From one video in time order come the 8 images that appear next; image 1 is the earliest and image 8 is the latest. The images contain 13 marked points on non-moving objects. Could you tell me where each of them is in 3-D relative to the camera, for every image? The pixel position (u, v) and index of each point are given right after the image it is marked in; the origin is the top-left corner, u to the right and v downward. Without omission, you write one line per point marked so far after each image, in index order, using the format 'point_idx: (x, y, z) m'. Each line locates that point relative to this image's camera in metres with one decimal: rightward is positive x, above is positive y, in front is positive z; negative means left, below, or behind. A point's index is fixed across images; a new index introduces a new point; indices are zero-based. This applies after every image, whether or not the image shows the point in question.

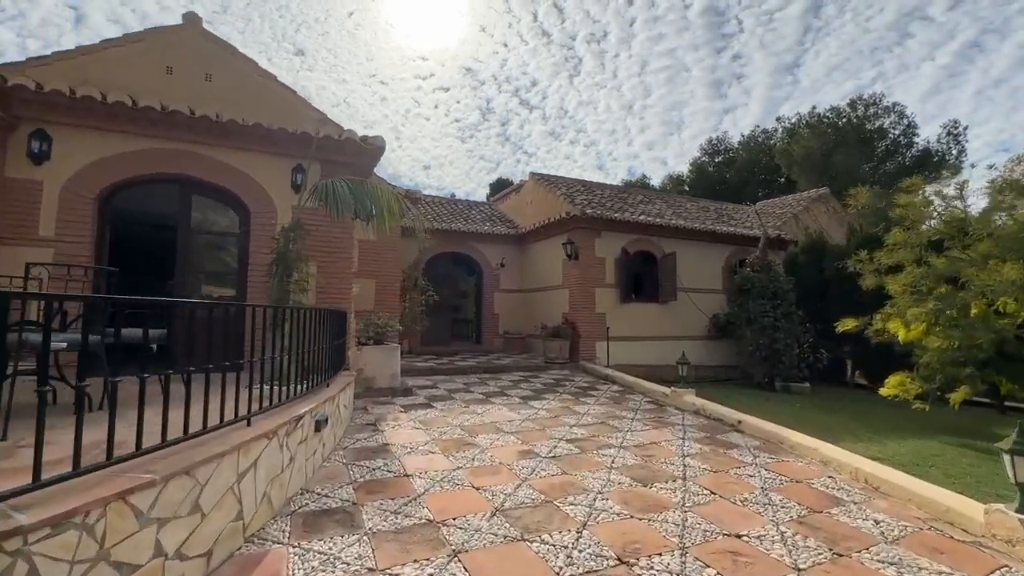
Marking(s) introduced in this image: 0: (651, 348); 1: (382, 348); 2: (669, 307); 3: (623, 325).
0: (+3.2, -1.4, +11.1) m
1: (-1.9, -0.9, +7.1) m
2: (+3.7, -0.4, +11.4) m
3: (+2.5, -0.9, +10.8) m
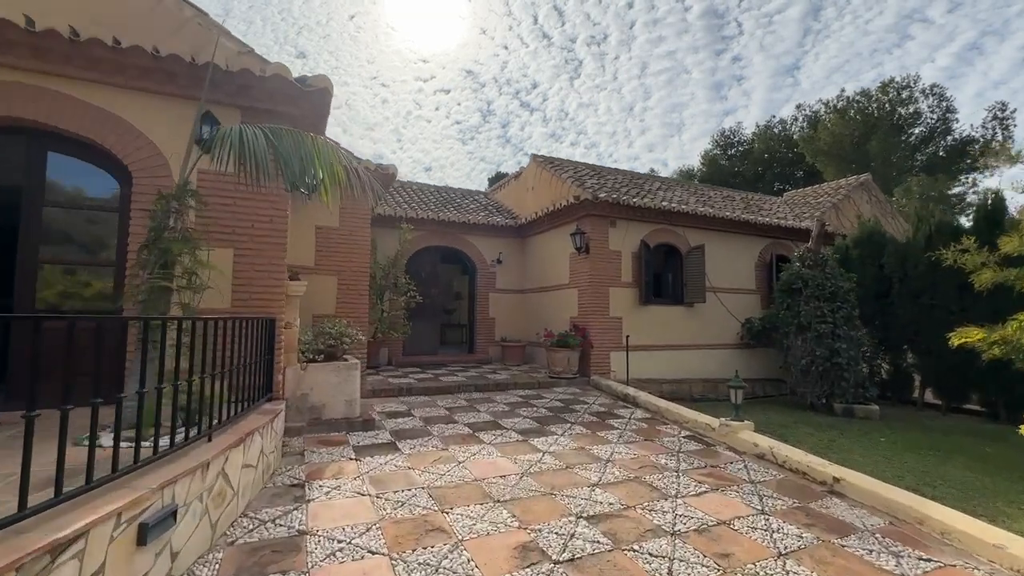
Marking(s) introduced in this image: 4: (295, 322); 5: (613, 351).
0: (+3.2, -1.4, +9.3) m
1: (-1.9, -0.9, +5.3) m
2: (+3.6, -0.4, +9.6) m
3: (+2.5, -0.9, +9.1) m
4: (-2.4, -0.4, +5.5) m
5: (+1.8, -1.2, +8.7) m
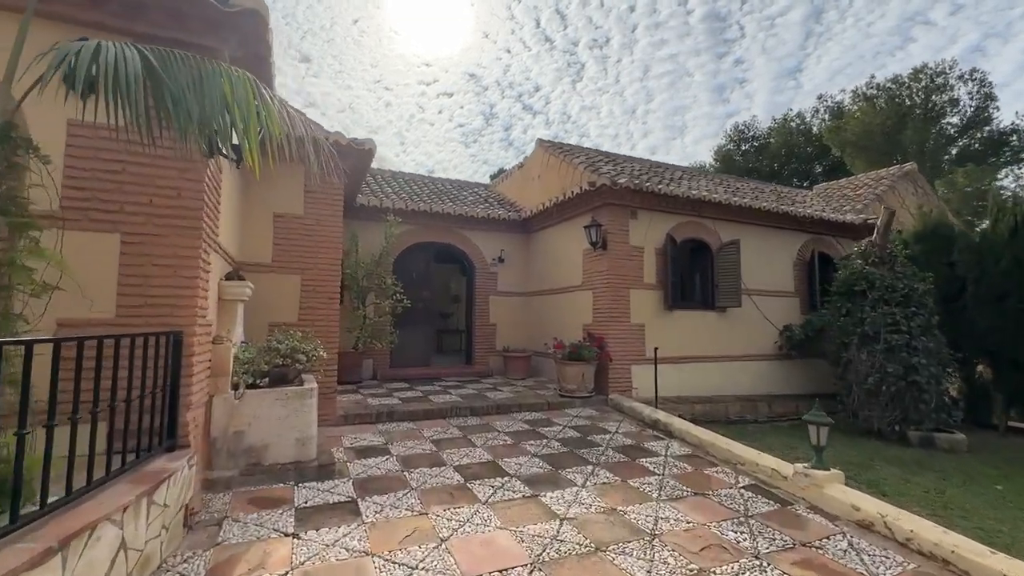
0: (+3.2, -1.5, +8.0) m
1: (-1.9, -0.9, +4.0) m
2: (+3.7, -0.5, +8.3) m
3: (+2.6, -0.9, +7.8) m
4: (-2.4, -0.4, +4.2) m
5: (+1.9, -1.2, +7.4) m
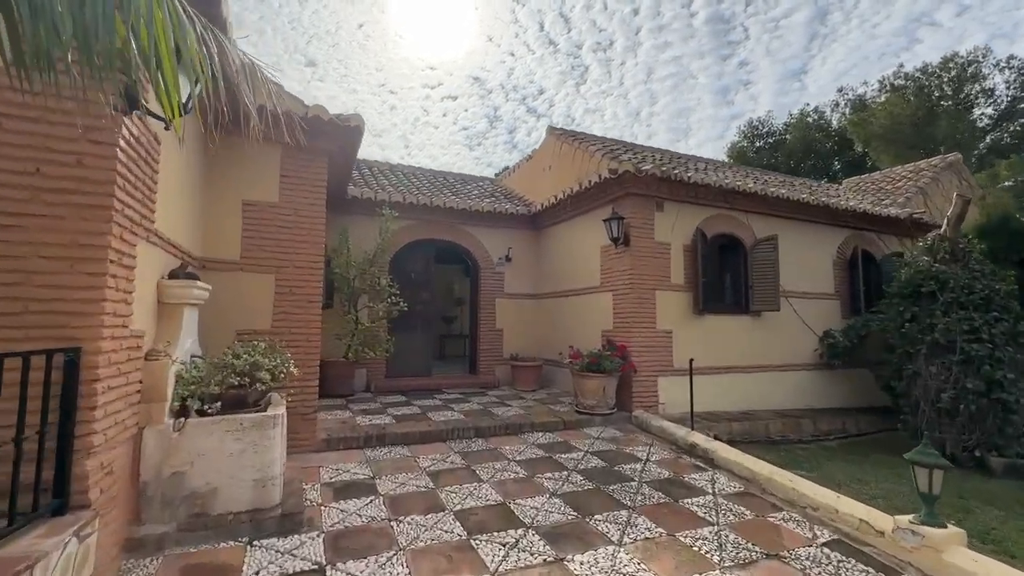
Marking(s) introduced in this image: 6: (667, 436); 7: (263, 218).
0: (+3.4, -1.5, +7.1) m
1: (-1.8, -0.9, +3.2) m
2: (+3.9, -0.5, +7.4) m
3: (+2.7, -0.9, +6.9) m
4: (-2.3, -0.4, +3.3) m
5: (+2.0, -1.2, +6.5) m
6: (+1.8, -1.7, +5.5) m
7: (-2.4, +0.7, +4.7) m
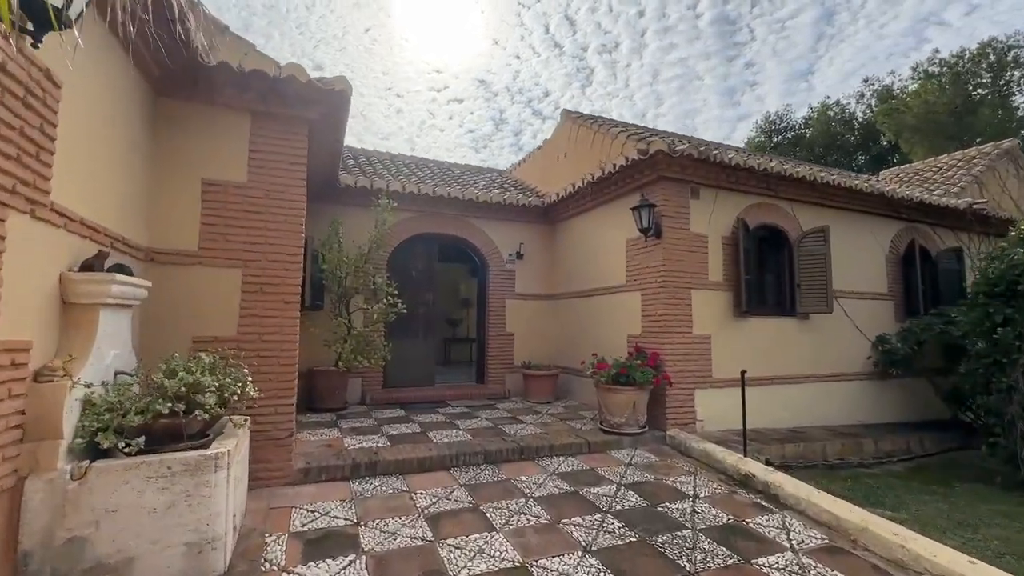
0: (+3.6, -1.5, +6.2) m
1: (-1.7, -0.9, +2.3) m
2: (+4.0, -0.5, +6.5) m
3: (+2.9, -0.9, +6.0) m
4: (-2.2, -0.4, +2.5) m
5: (+2.2, -1.2, +5.6) m
6: (+1.9, -1.7, +4.6) m
7: (-2.3, +0.7, +3.9) m
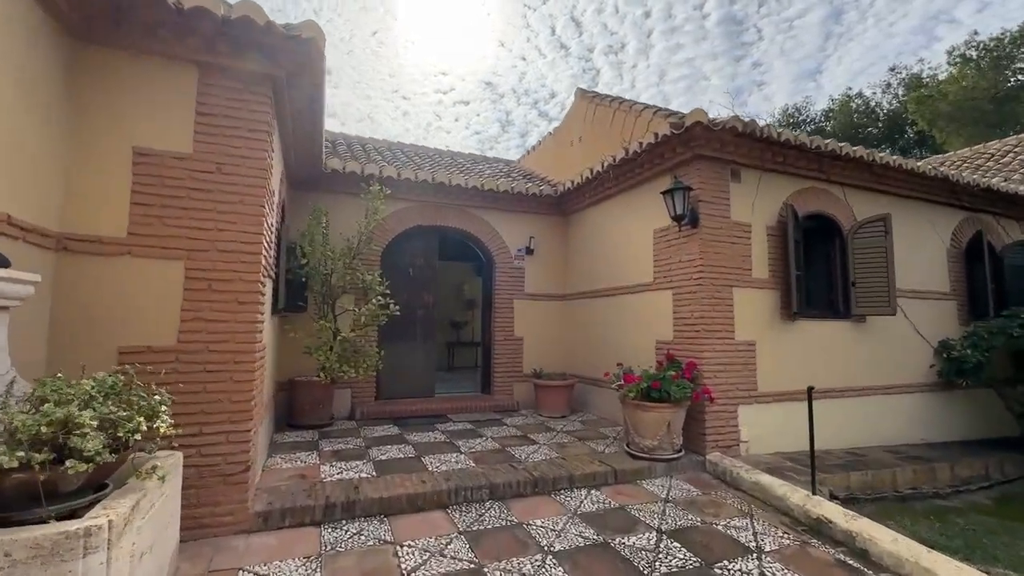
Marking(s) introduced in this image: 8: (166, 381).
0: (+3.7, -1.4, +5.3) m
1: (-1.6, -0.8, +1.5) m
2: (+4.1, -0.5, +5.6) m
3: (+3.0, -0.9, +5.1) m
4: (-2.1, -0.4, +1.7) m
5: (+2.3, -1.2, +4.8) m
6: (+2.0, -1.6, +3.7) m
7: (-2.2, +0.7, +3.1) m
8: (-2.2, -0.6, +3.0) m
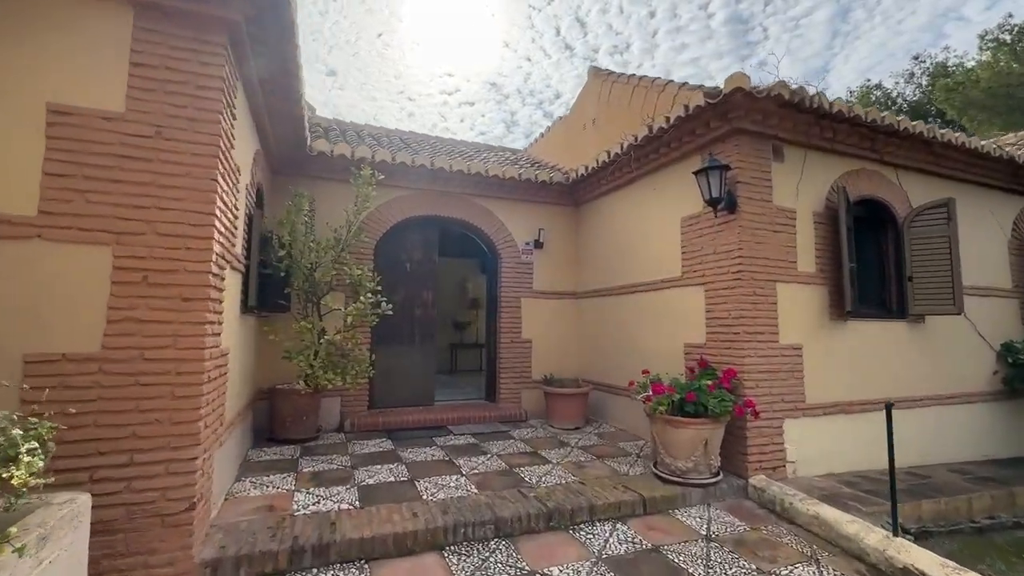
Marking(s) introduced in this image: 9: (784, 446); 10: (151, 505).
0: (+3.7, -1.4, +4.6) m
1: (-1.6, -0.8, +0.9) m
2: (+4.2, -0.4, +4.9) m
3: (+3.0, -0.8, +4.4) m
4: (-2.1, -0.3, +1.1) m
5: (+2.4, -1.1, +4.1) m
6: (+2.1, -1.6, +3.1) m
7: (-2.2, +0.8, +2.5) m
8: (-2.1, -0.5, +2.4) m
9: (+2.3, -1.3, +4.1) m
10: (-1.8, -1.1, +2.4) m
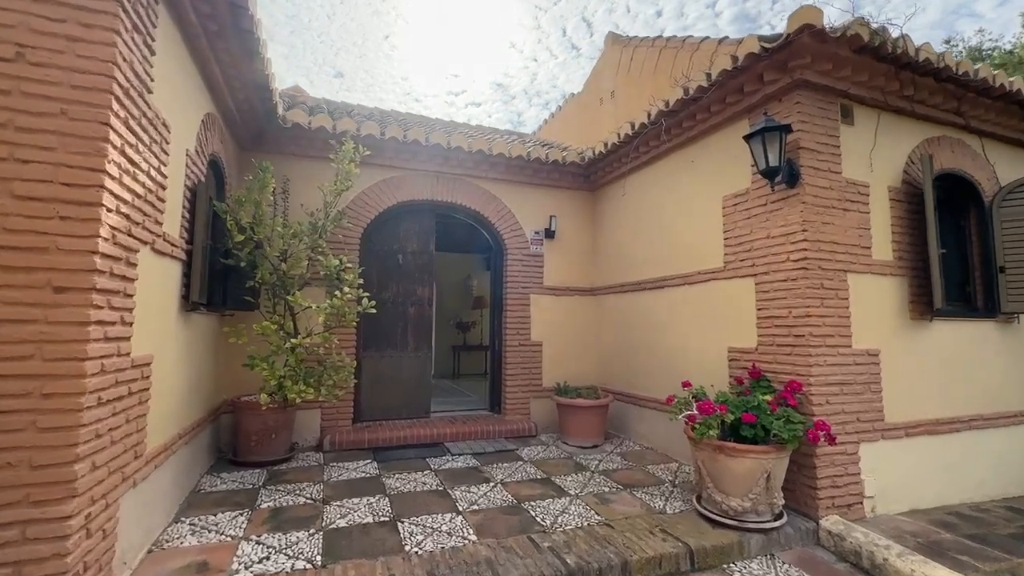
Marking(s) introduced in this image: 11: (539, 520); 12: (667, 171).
0: (+3.8, -1.3, +3.8) m
1: (-1.6, -0.7, +0.1) m
2: (+4.3, -0.4, +4.1) m
3: (+3.1, -0.8, +3.6) m
4: (-2.1, -0.3, +0.3) m
5: (+2.4, -1.1, +3.3) m
6: (+2.1, -1.5, +2.3) m
7: (-2.1, +0.8, +1.7) m
8: (-2.1, -0.5, +1.6) m
9: (+2.4, -1.3, +3.2) m
10: (-1.8, -1.0, +1.7) m
11: (+0.2, -1.5, +3.0) m
12: (+1.5, +1.1, +4.6) m
